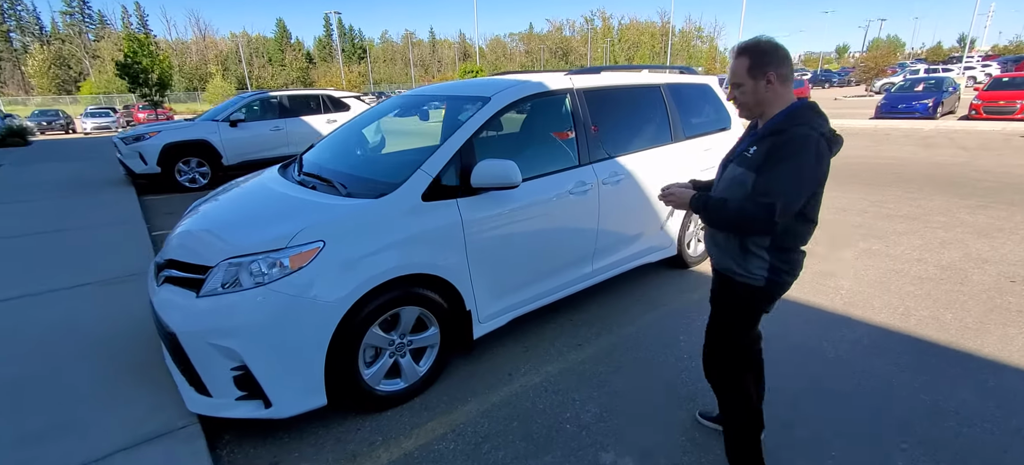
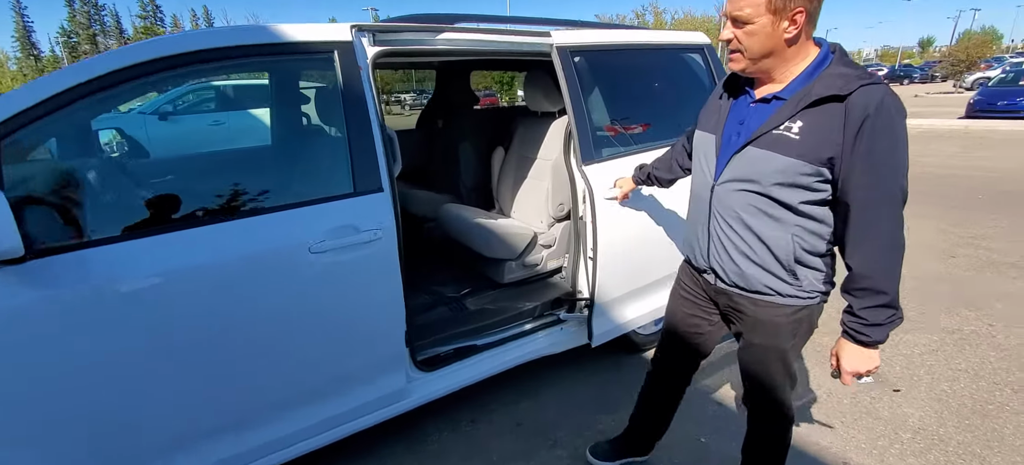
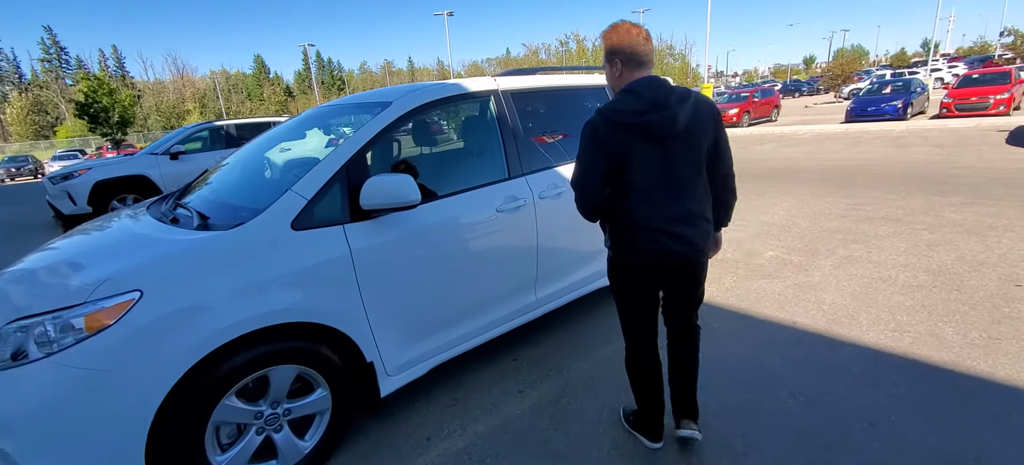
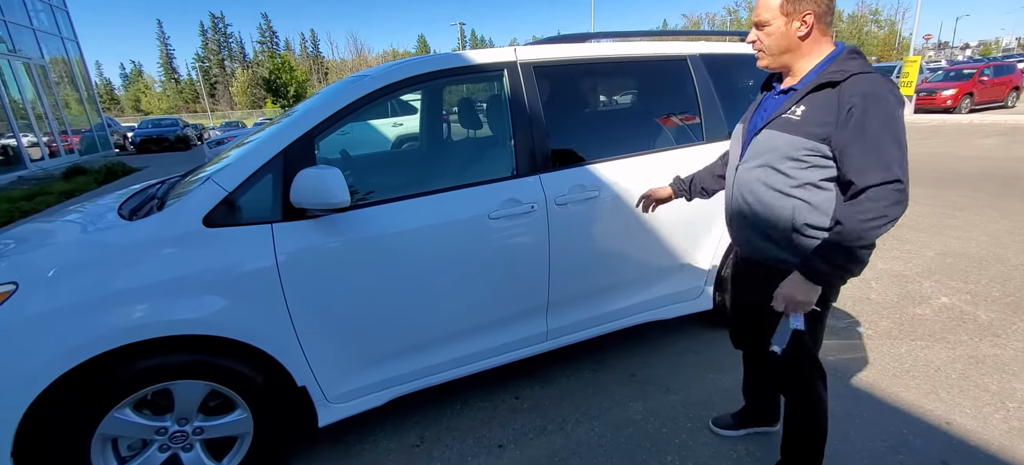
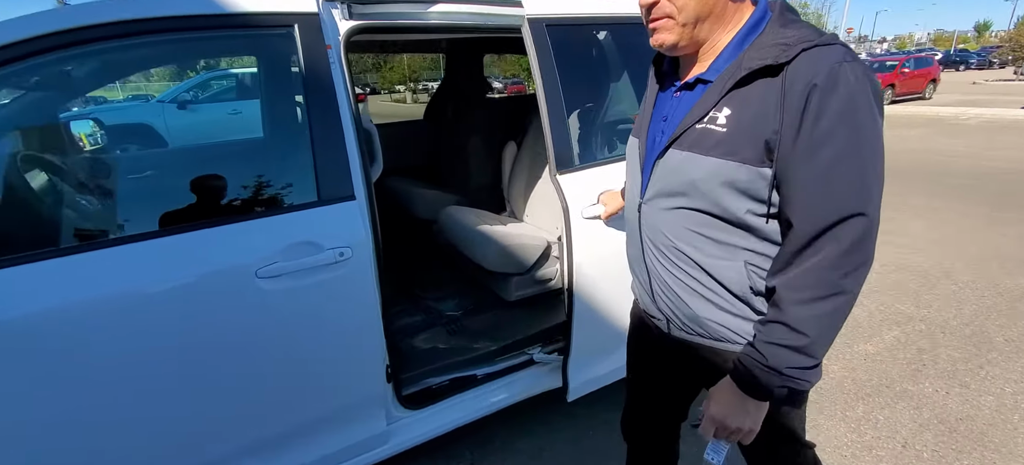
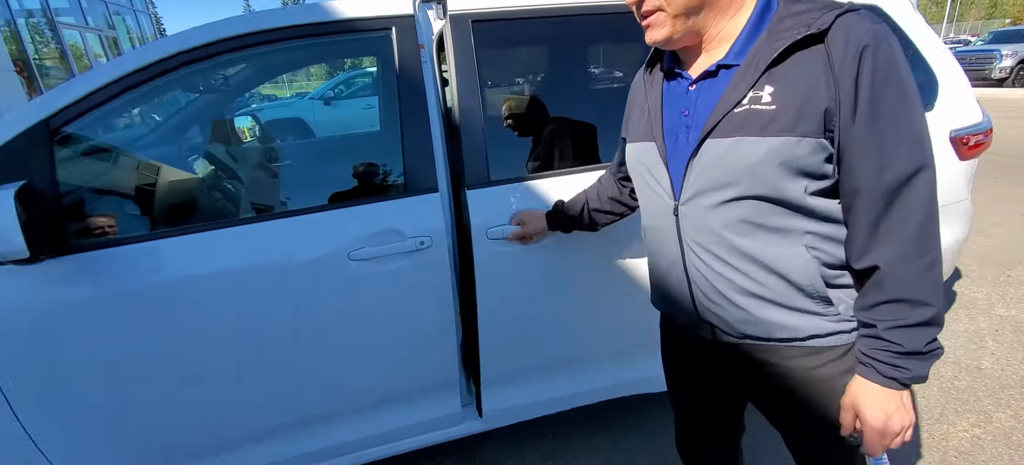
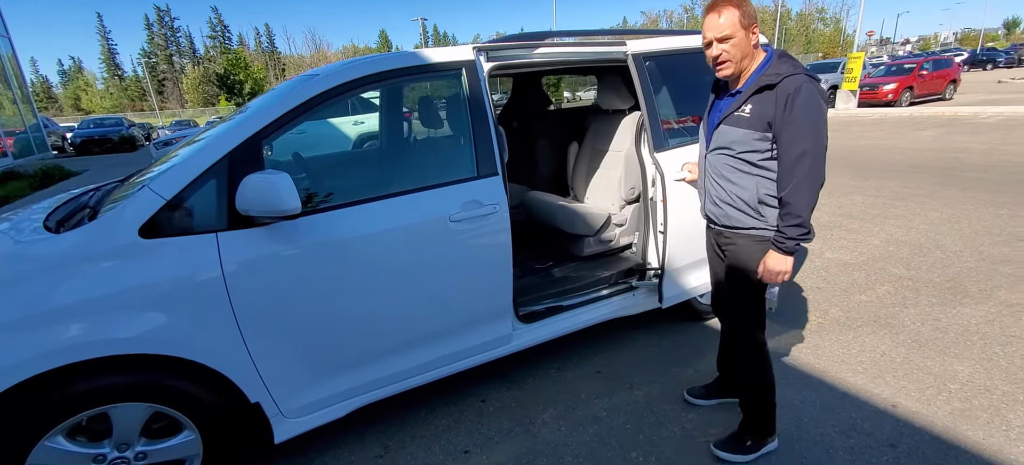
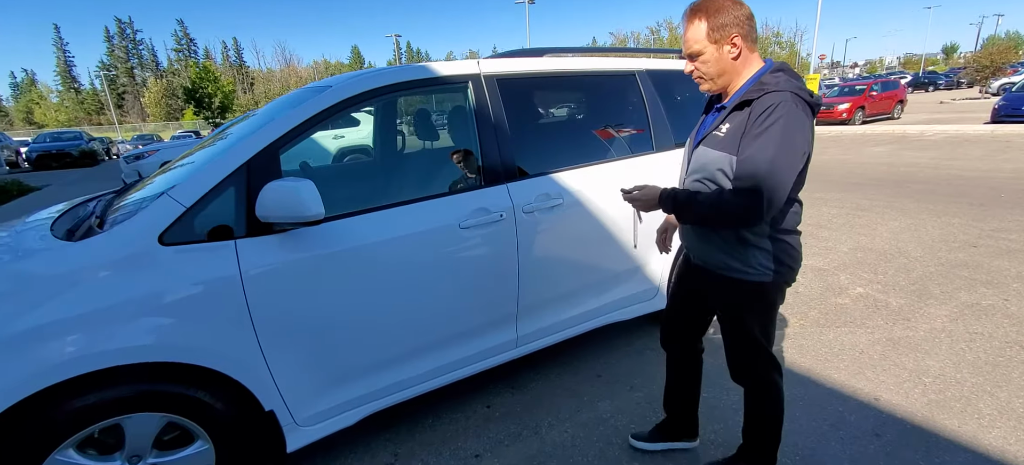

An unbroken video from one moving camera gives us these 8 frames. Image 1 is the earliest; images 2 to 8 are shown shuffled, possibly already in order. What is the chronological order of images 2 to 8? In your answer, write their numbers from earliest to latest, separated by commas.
3, 8, 4, 7, 2, 5, 6
